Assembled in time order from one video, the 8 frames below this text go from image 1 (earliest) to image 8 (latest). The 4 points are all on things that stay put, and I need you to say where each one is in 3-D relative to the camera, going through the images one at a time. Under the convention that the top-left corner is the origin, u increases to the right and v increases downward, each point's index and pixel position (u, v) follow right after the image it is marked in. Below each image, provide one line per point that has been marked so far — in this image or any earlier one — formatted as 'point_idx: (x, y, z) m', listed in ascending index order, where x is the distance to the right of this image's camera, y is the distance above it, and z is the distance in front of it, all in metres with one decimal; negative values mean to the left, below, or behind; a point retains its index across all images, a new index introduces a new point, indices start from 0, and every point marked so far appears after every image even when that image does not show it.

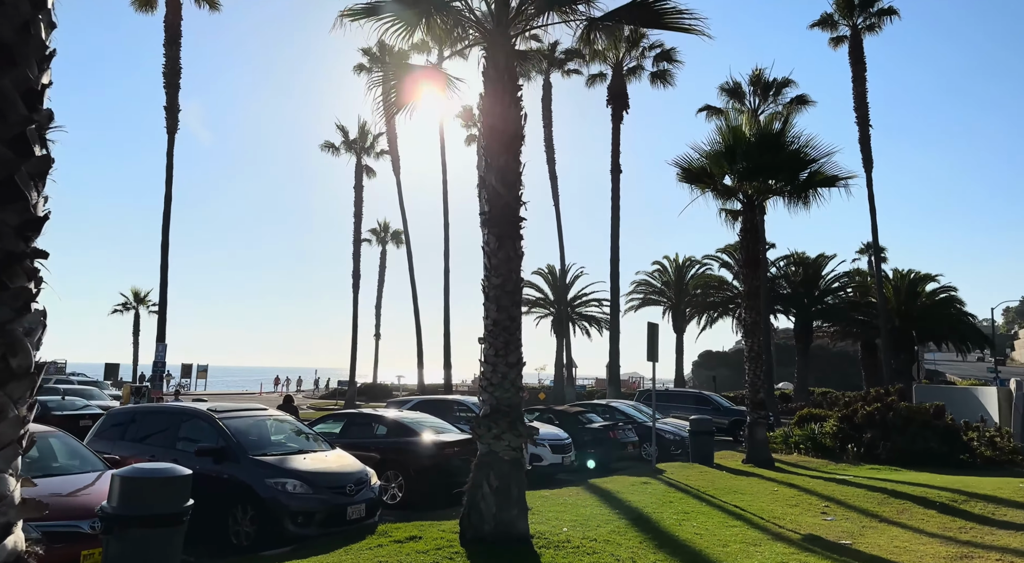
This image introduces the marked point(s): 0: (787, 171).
0: (+5.6, +2.3, +16.4) m
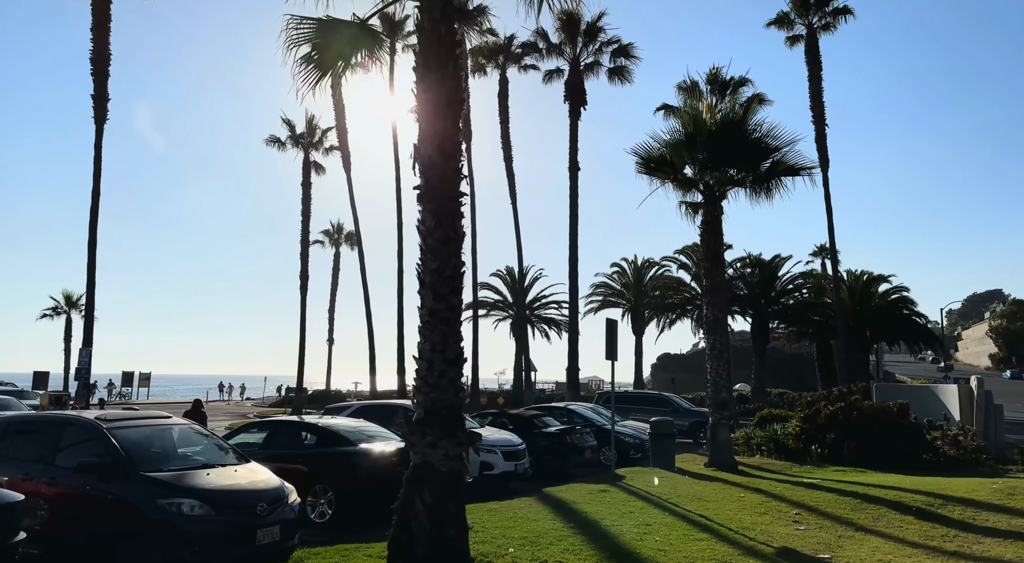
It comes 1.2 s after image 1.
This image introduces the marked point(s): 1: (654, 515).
0: (+4.6, +2.4, +15.7) m
1: (+1.7, -2.8, +9.8) m
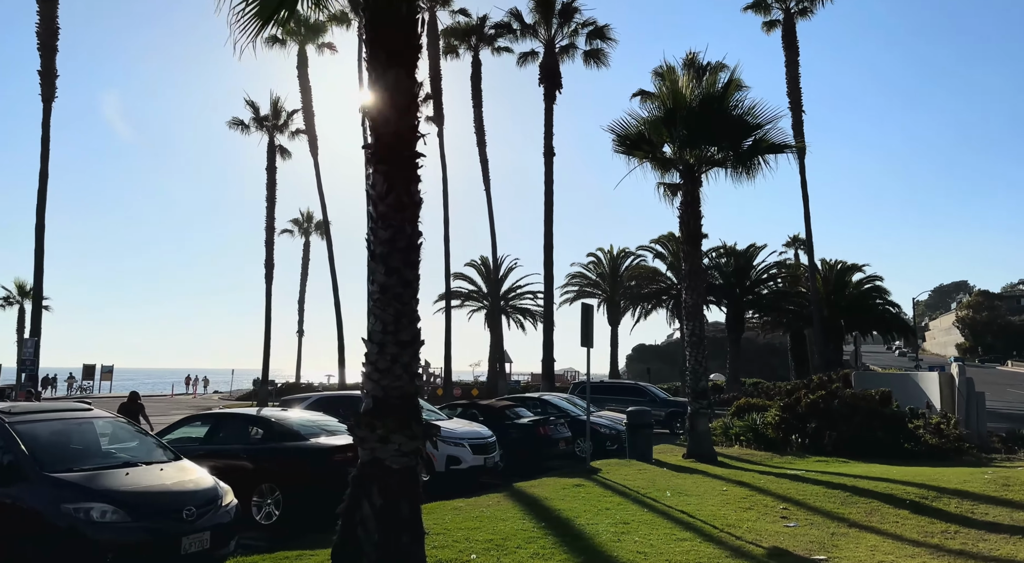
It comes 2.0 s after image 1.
0: (+4.0, +2.7, +15.0) m
1: (+1.4, -2.6, +9.1) m
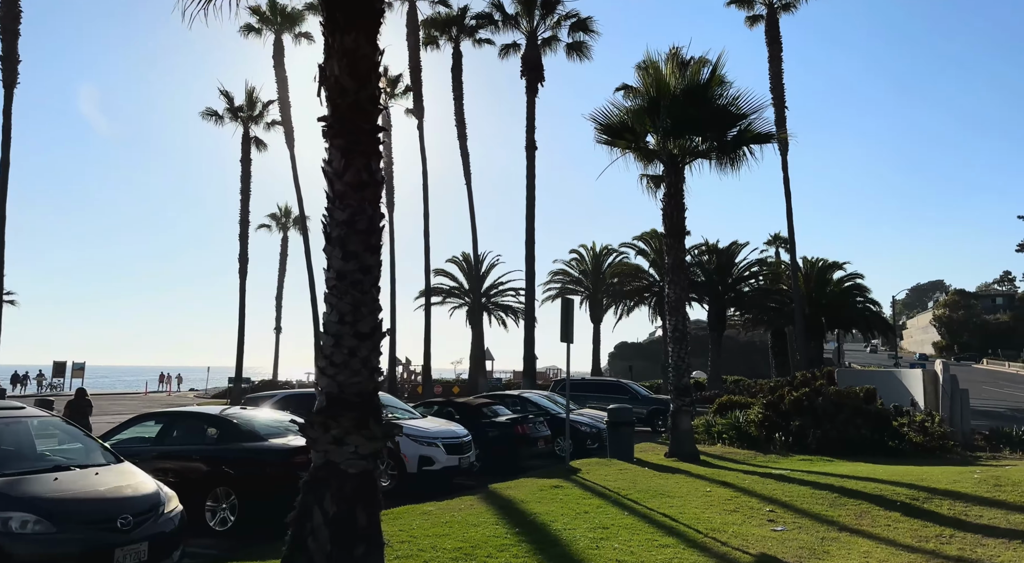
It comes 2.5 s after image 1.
0: (+3.6, +2.8, +14.6) m
1: (+1.1, -2.5, +8.7) m
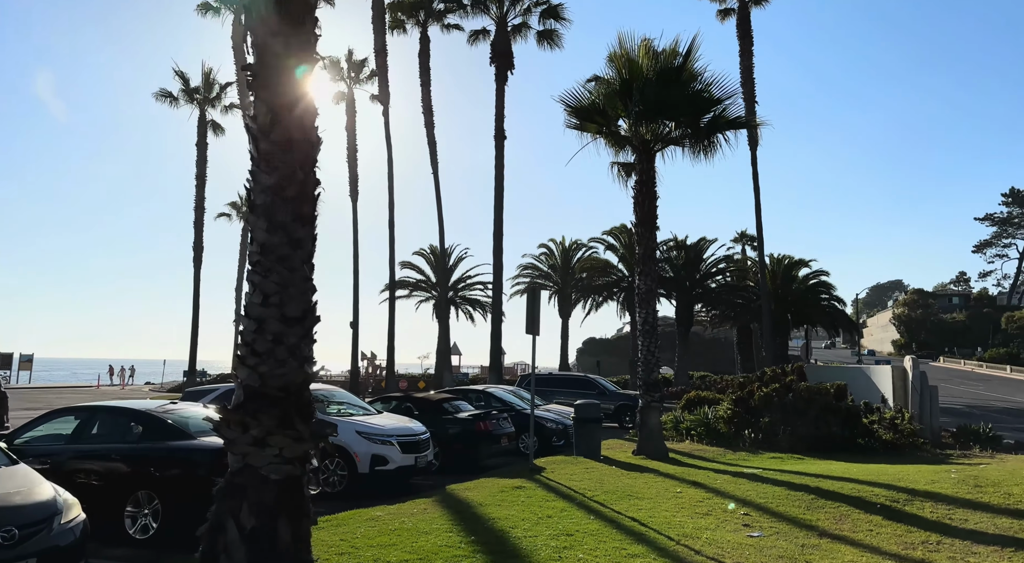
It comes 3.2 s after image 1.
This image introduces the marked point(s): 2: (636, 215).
0: (+3.0, +2.9, +14.1) m
1: (+0.7, -2.4, +8.0) m
2: (+2.3, +1.2, +14.9) m
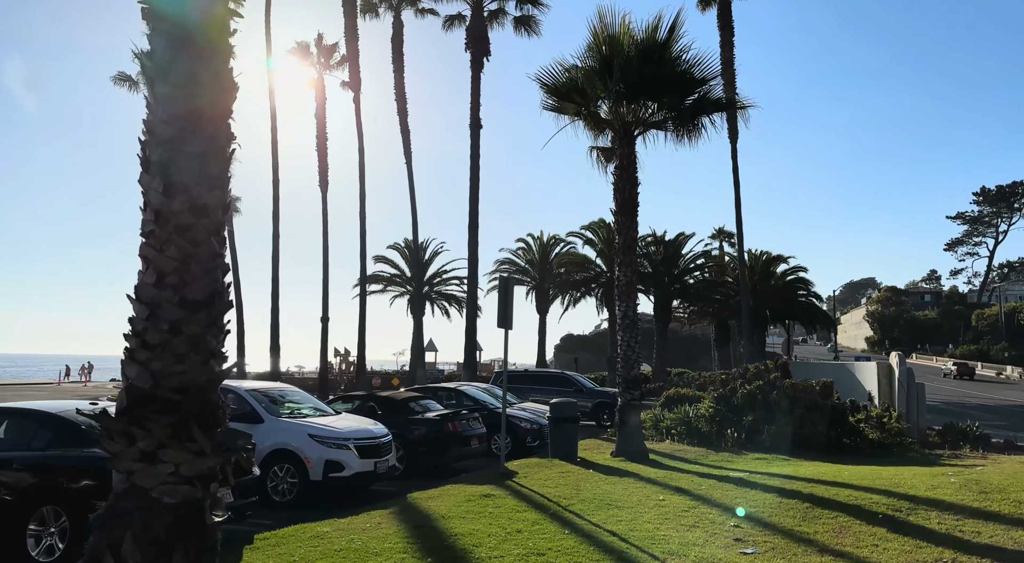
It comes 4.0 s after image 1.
0: (+2.6, +3.1, +13.3) m
1: (+0.3, -2.3, +7.2) m
2: (+1.8, +1.4, +14.1) m
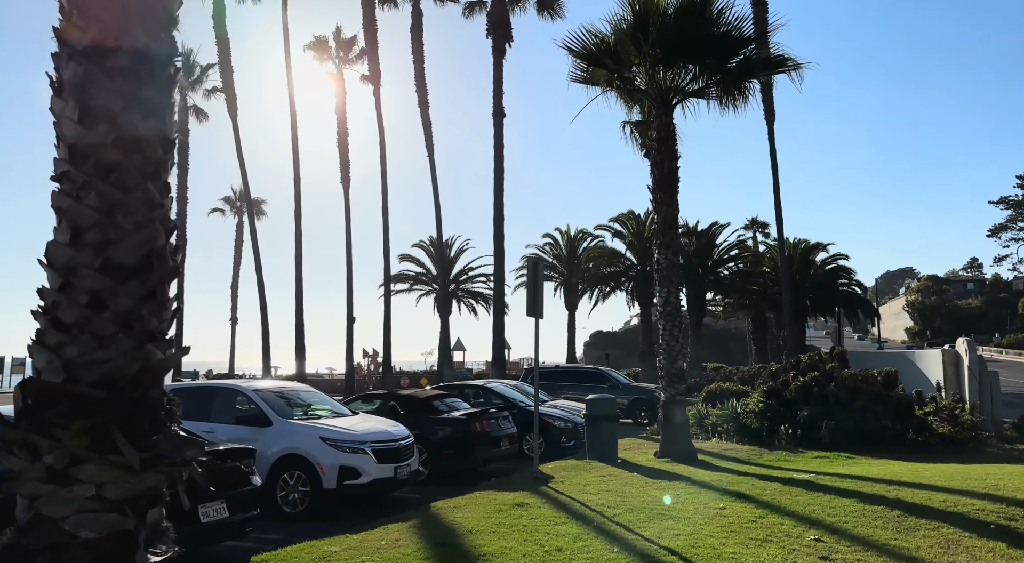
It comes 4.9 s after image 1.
0: (+3.0, +3.4, +12.0) m
1: (+0.6, -2.0, +6.0) m
2: (+2.2, +1.6, +12.9) m
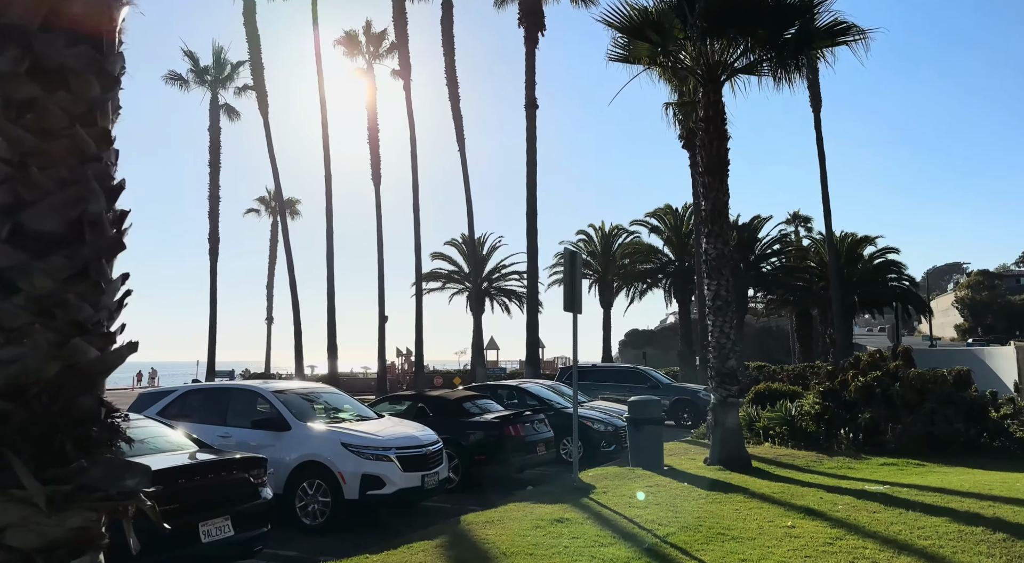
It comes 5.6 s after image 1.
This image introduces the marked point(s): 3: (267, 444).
0: (+3.4, +3.5, +10.9) m
1: (+0.9, -1.9, +5.1) m
2: (+2.8, +1.8, +11.9) m
3: (-2.7, -1.8, +9.0) m
